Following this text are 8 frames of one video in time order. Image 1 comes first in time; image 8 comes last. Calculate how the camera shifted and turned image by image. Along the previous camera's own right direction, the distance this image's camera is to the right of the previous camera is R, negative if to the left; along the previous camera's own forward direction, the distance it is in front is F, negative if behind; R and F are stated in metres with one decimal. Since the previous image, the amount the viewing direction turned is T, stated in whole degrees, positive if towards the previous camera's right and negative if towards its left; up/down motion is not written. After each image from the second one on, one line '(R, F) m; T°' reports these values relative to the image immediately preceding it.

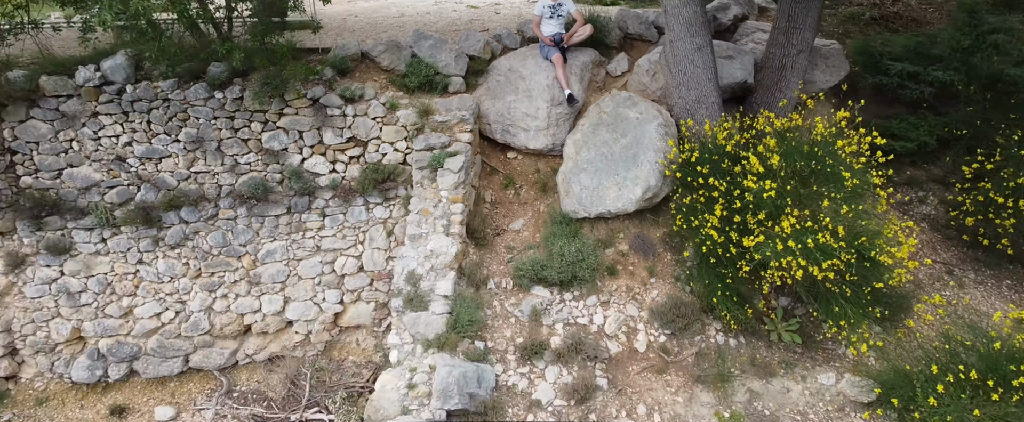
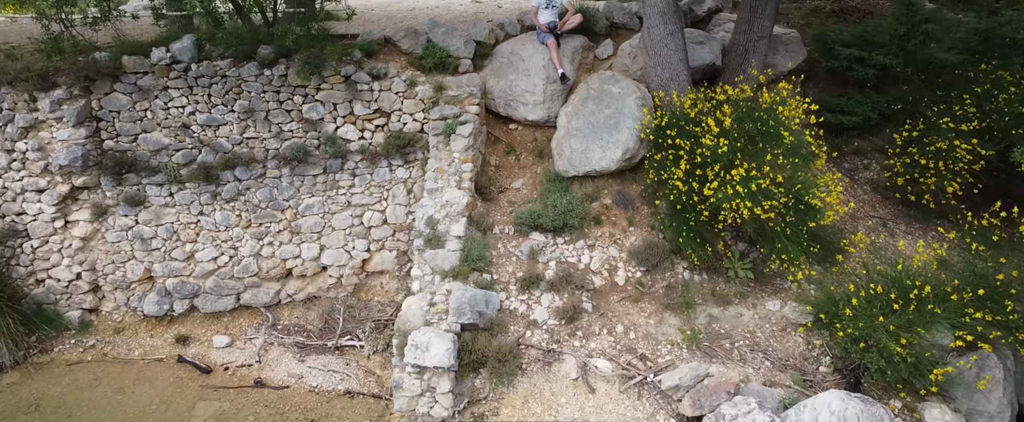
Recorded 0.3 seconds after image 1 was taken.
(0.0, -1.1) m; 0°
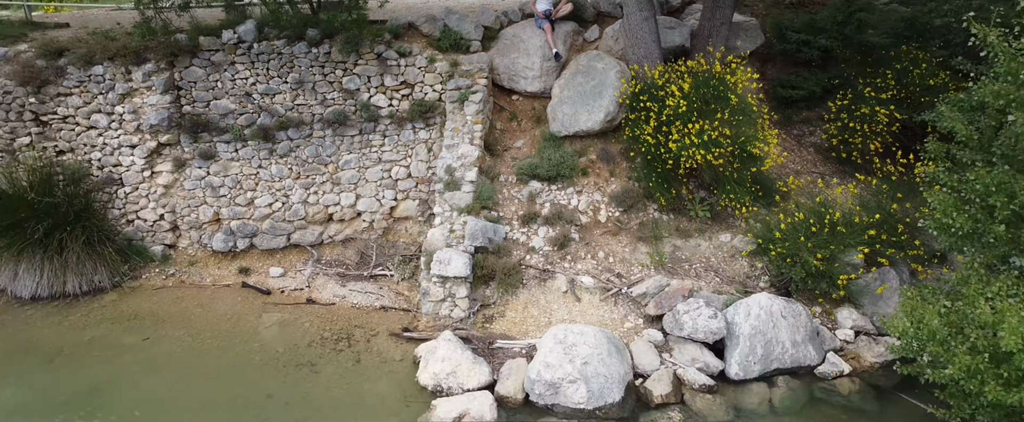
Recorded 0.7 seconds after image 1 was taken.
(0.0, -1.5) m; 0°
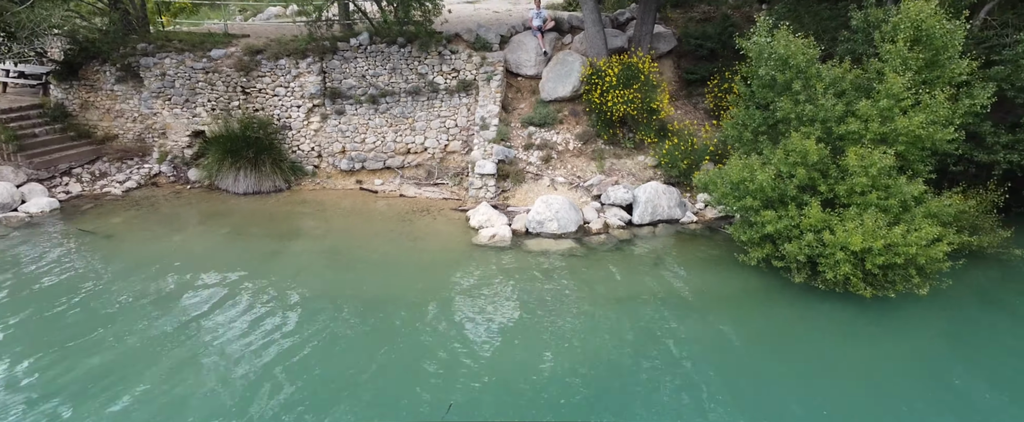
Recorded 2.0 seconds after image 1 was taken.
(-0.2, -5.8) m; 0°
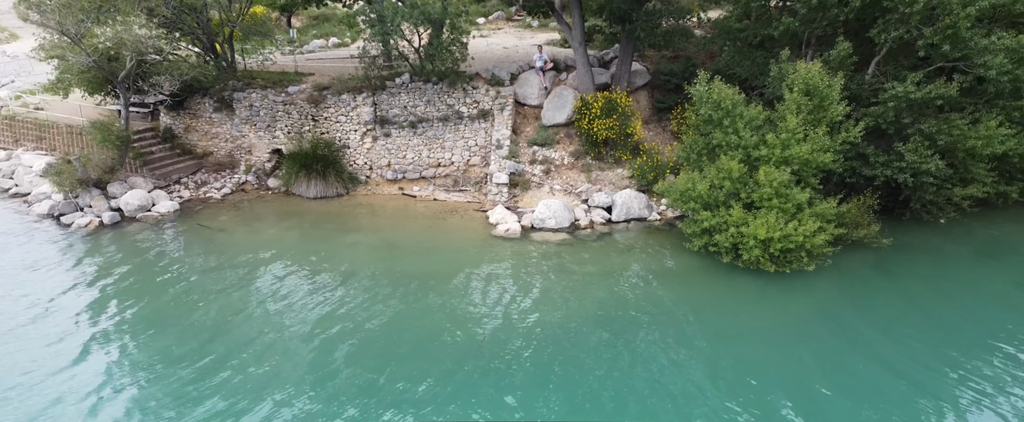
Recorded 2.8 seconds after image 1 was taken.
(-0.3, -4.0) m; 0°
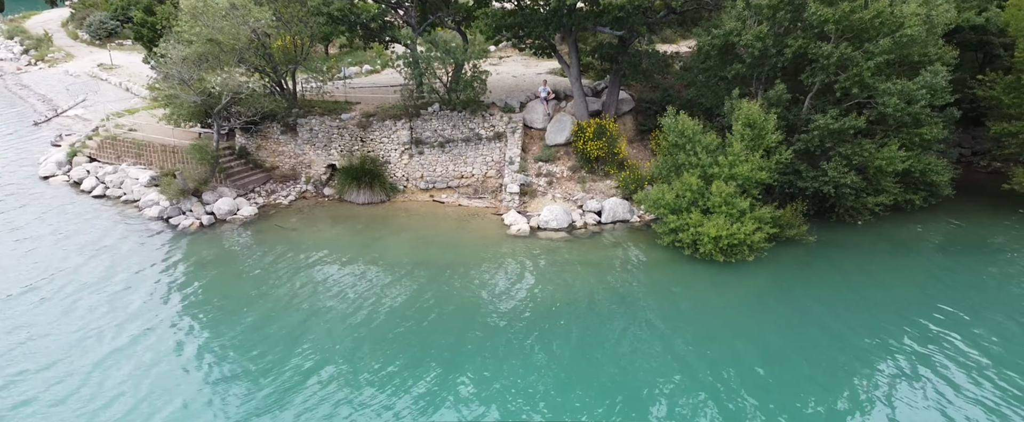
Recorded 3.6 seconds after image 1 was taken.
(-0.4, -4.2) m; 0°
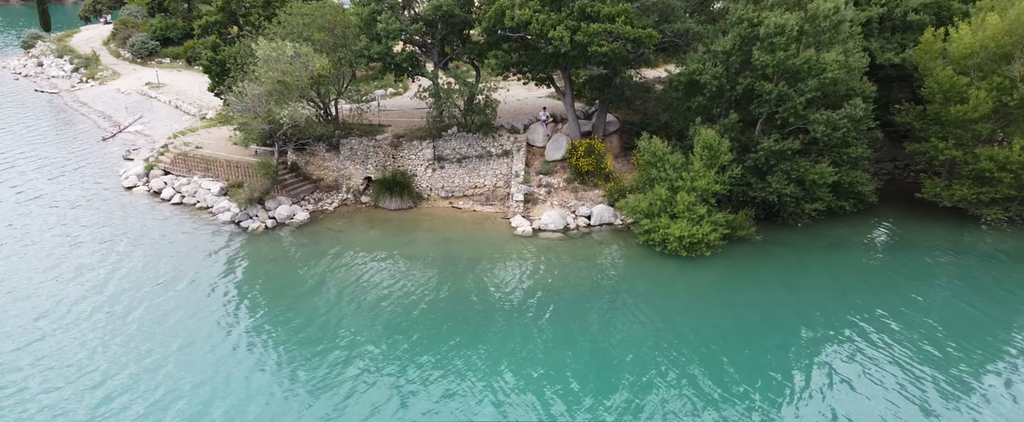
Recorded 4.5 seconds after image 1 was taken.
(-0.3, -4.6) m; 0°
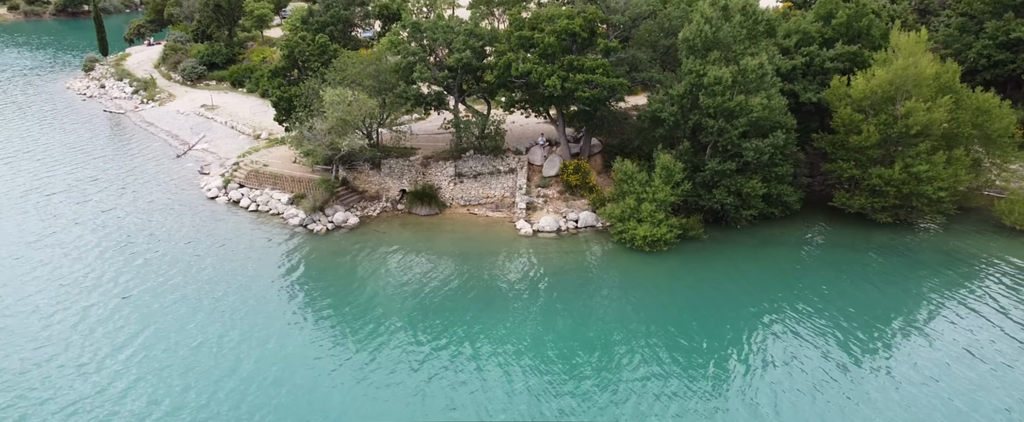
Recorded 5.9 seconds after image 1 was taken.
(-0.3, -7.1) m; 0°
